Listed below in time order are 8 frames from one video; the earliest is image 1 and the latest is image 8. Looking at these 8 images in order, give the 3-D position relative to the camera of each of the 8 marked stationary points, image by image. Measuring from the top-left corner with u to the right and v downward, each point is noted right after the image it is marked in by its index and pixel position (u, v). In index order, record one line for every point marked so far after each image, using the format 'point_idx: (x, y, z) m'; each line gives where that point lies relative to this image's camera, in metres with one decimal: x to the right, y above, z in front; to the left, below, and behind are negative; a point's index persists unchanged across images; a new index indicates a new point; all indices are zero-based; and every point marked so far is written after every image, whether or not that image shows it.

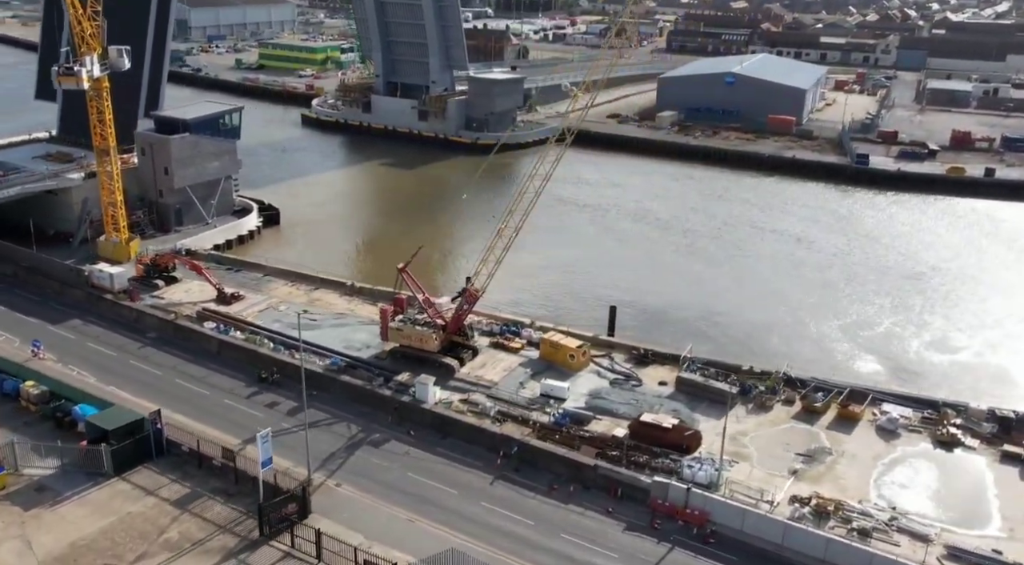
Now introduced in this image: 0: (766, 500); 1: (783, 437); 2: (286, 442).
0: (+3.5, -3.0, +13.3) m
1: (+4.3, -2.4, +15.1) m
2: (-3.4, -2.4, +14.6) m
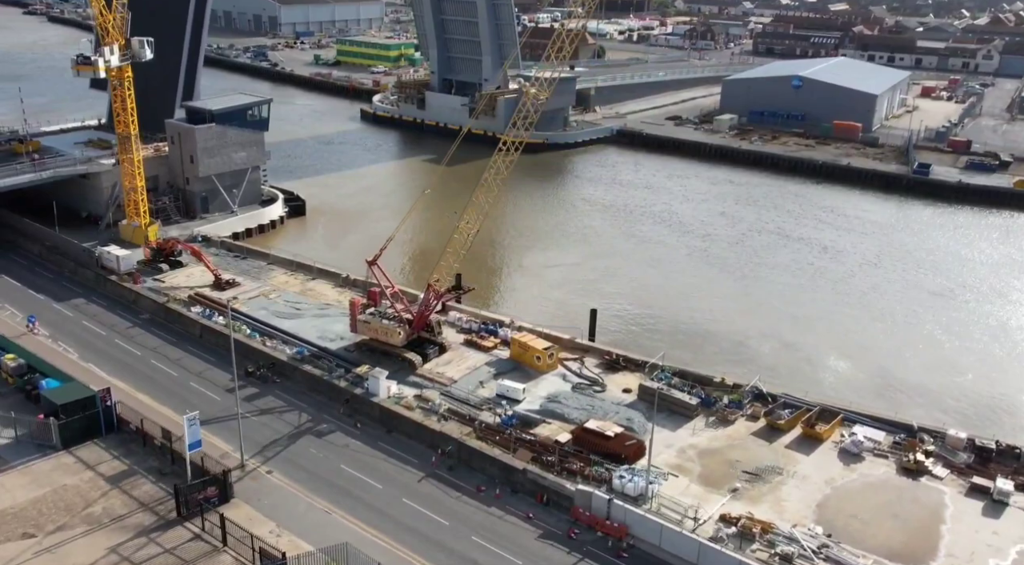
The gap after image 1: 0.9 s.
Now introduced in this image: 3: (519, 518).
0: (+2.4, -3.1, +12.8) m
1: (+3.4, -2.6, +14.5) m
2: (-4.3, -2.3, +14.9) m
3: (+0.1, -3.2, +13.0) m
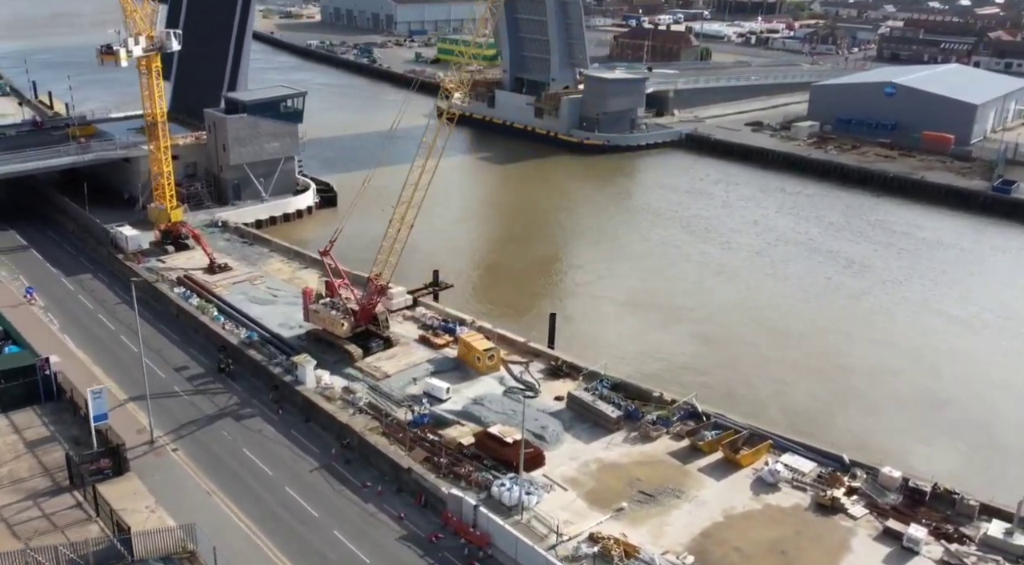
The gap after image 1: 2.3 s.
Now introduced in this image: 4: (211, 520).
0: (+0.6, -3.2, +12.2) m
1: (+1.9, -2.7, +13.8) m
2: (-5.6, -2.0, +15.4) m
3: (-1.6, -3.2, +12.9) m
4: (-4.0, -3.1, +12.7) m
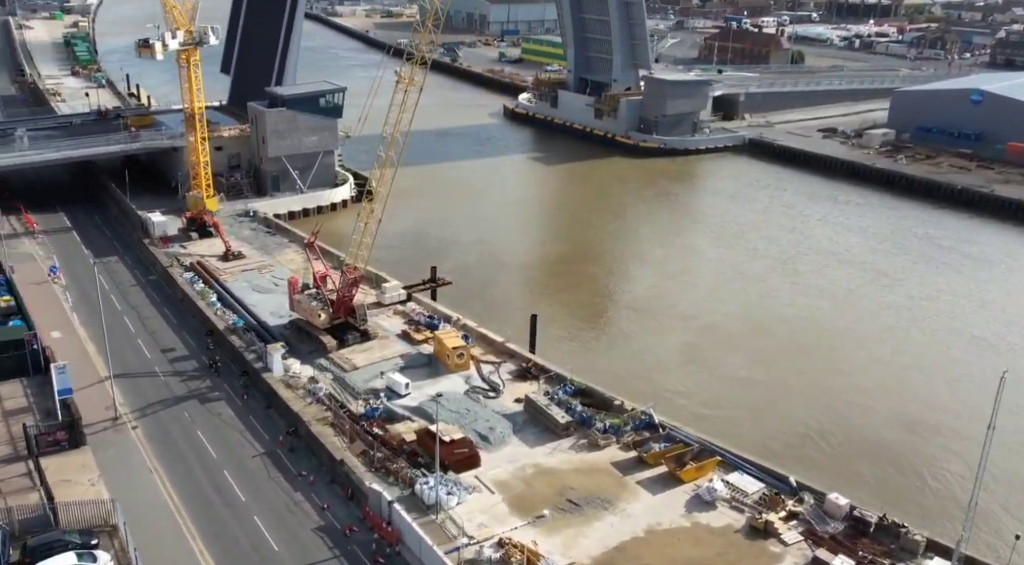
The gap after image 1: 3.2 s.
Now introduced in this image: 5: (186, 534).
0: (-0.6, -3.2, +12.1) m
1: (+0.9, -2.8, +13.5) m
2: (-6.3, -1.7, +16.0) m
3: (-2.7, -3.0, +13.0) m
4: (-5.0, -2.9, +13.1) m
5: (-4.2, -3.2, +12.3) m
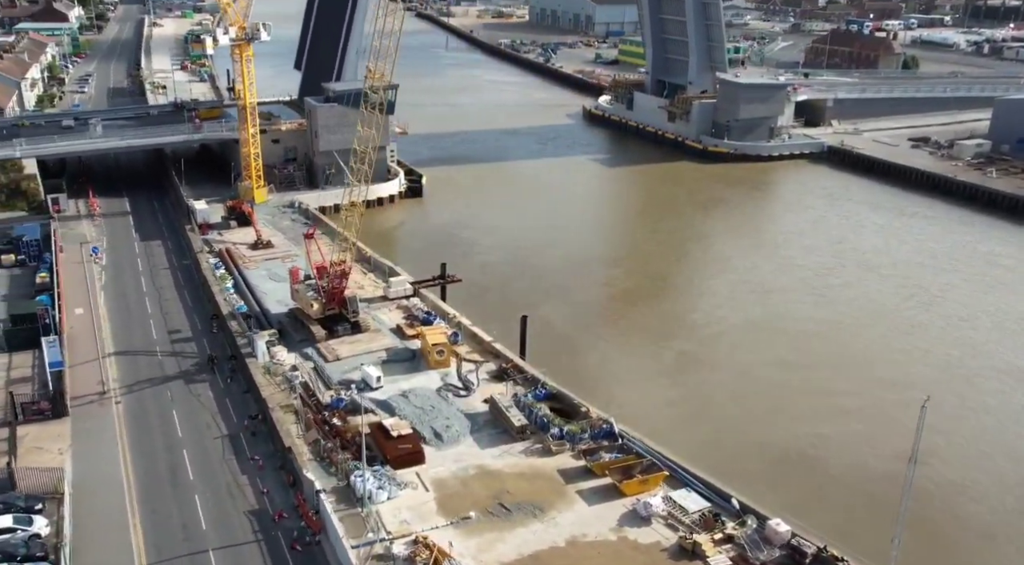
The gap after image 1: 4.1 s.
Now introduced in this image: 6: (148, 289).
0: (-1.6, -3.1, +12.1) m
1: (+0.1, -2.8, +13.2) m
2: (-6.6, -1.4, +16.8) m
3: (-3.6, -2.9, +13.3) m
4: (-5.9, -2.7, +13.7) m
5: (-5.2, -3.0, +12.8) m
6: (-7.6, -0.1, +20.0) m
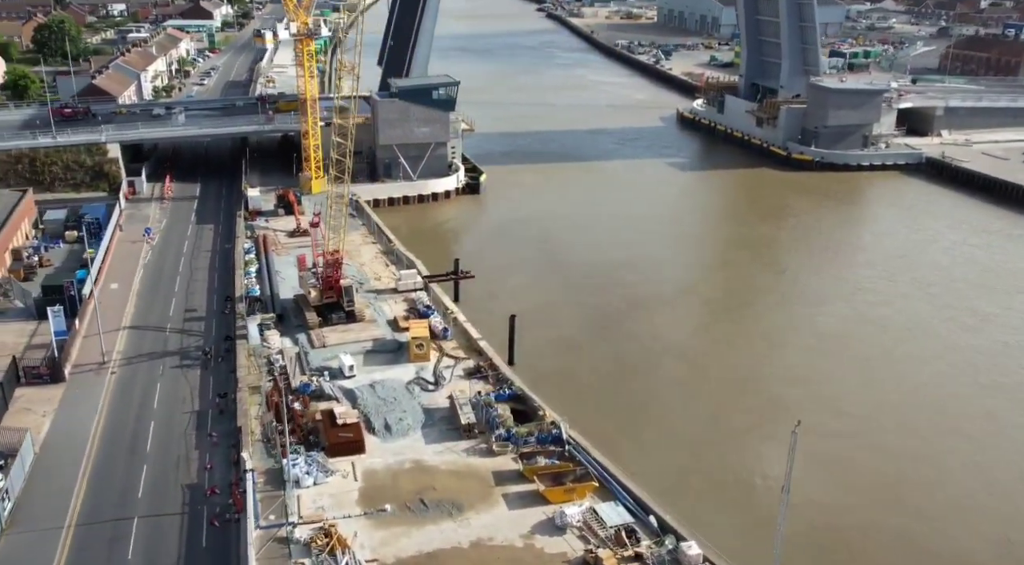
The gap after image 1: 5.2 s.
0: (-2.8, -3.0, +12.3) m
1: (-0.9, -2.7, +13.1) m
2: (-6.8, -1.0, +17.7) m
3: (-4.5, -2.6, +13.8) m
4: (-6.7, -2.3, +14.6) m
5: (-6.1, -2.7, +13.6) m
6: (-7.2, +0.3, +21.0) m
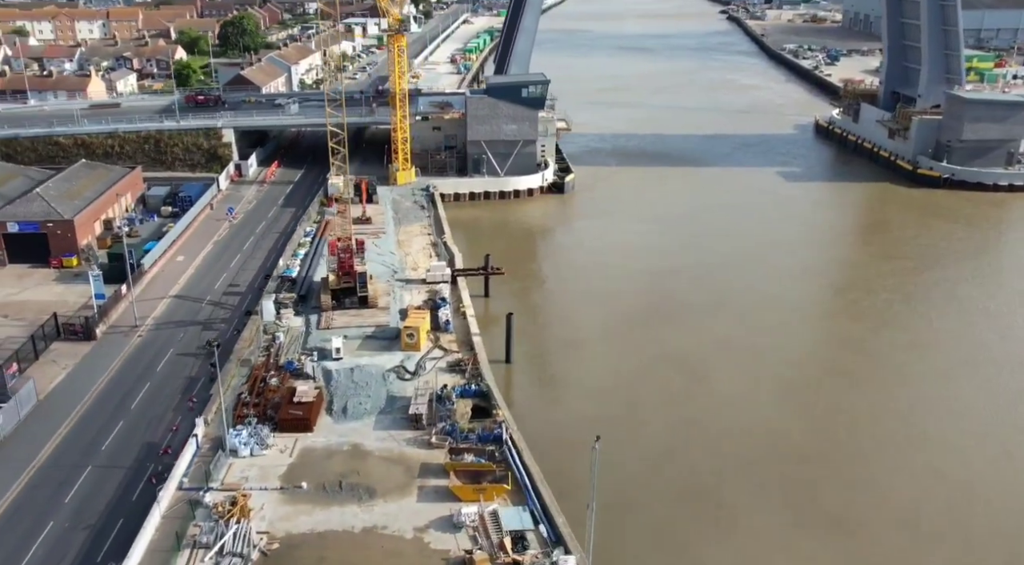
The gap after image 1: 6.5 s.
0: (-4.0, -2.7, +12.9) m
1: (-1.9, -2.6, +13.3) m
2: (-6.6, -0.5, +19.1) m
3: (-5.3, -2.2, +14.7) m
4: (-7.2, -1.7, +16.0) m
5: (-6.9, -2.1, +14.9) m
6: (-6.2, +0.8, +22.4) m
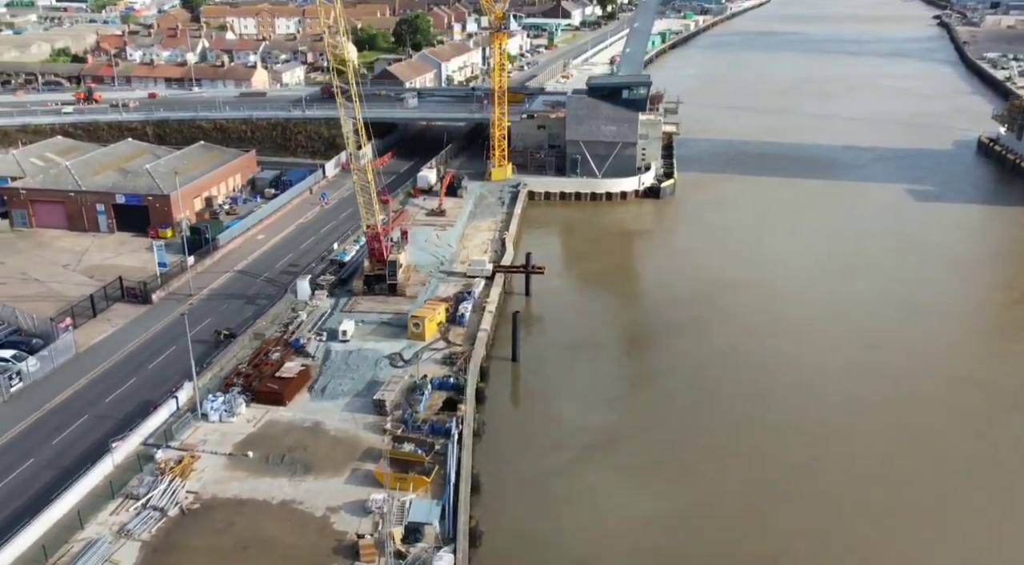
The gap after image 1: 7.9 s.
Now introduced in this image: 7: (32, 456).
0: (-4.8, -2.3, +13.7) m
1: (-2.7, -2.3, +13.7) m
2: (-5.8, 0.0, +20.4) m
3: (-5.7, -1.7, +15.8) m
4: (-7.2, -1.1, +17.5) m
5: (-7.2, -1.6, +16.4) m
6: (-4.5, +1.2, +23.5) m
7: (-7.0, -2.5, +13.9) m
